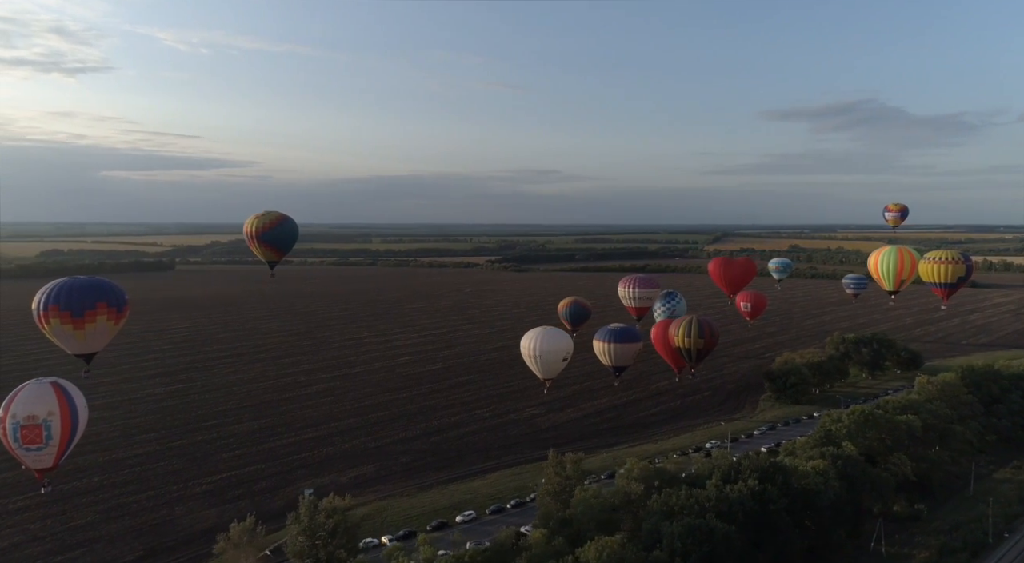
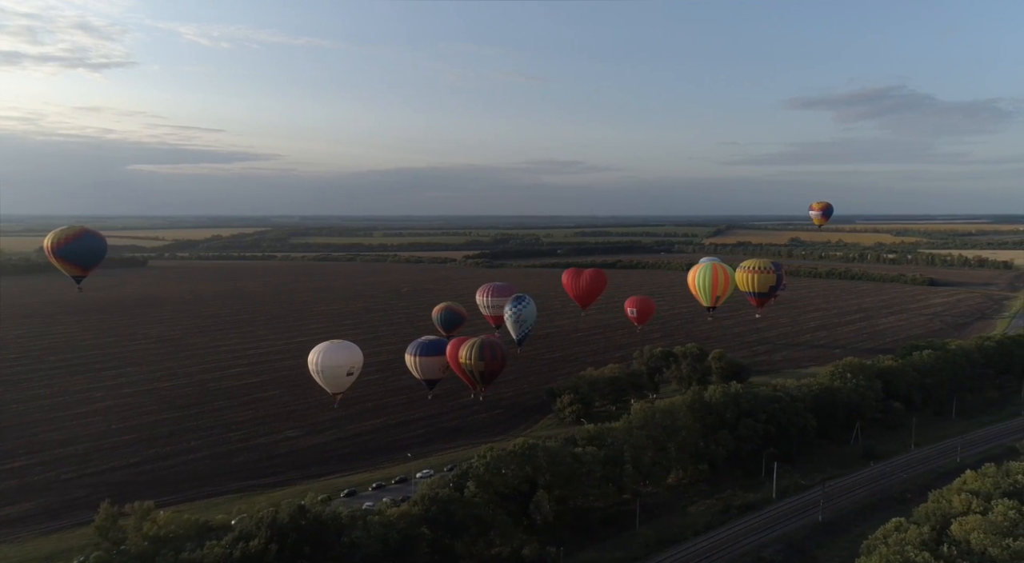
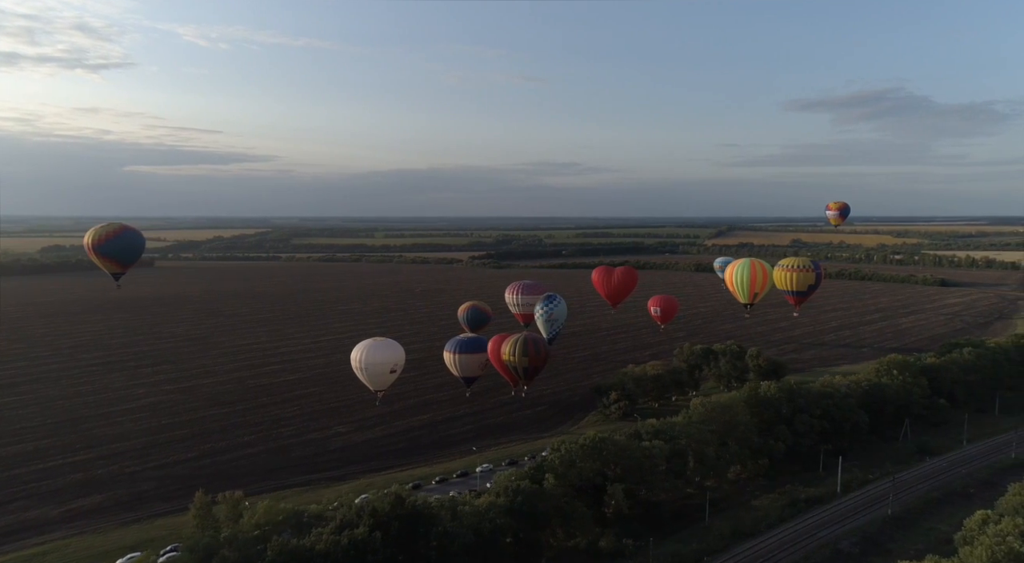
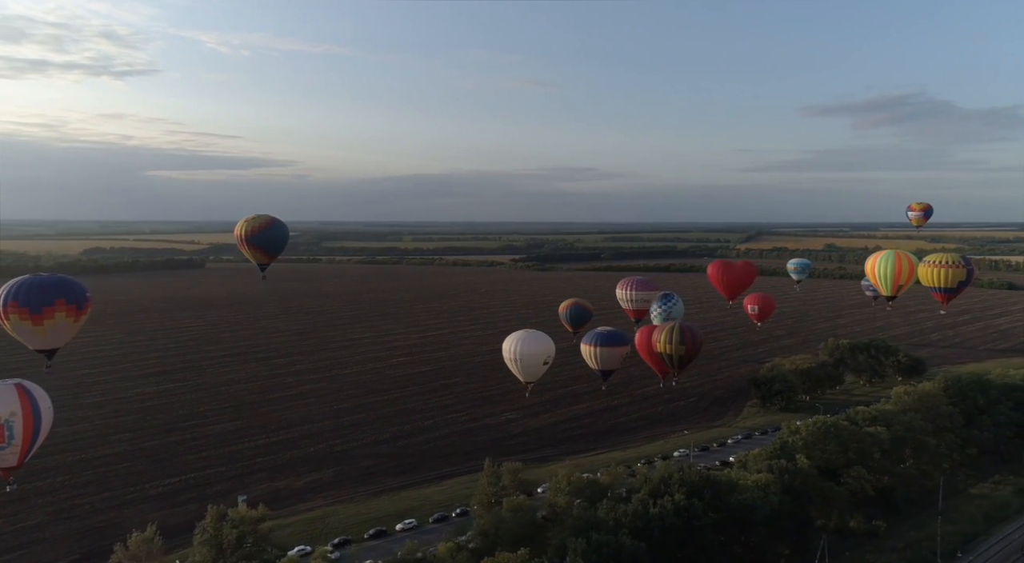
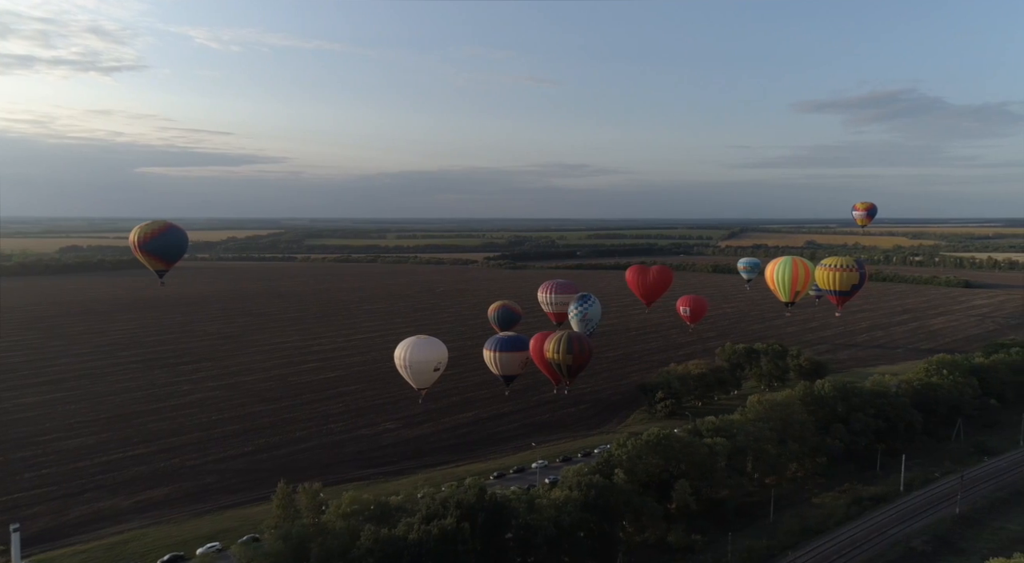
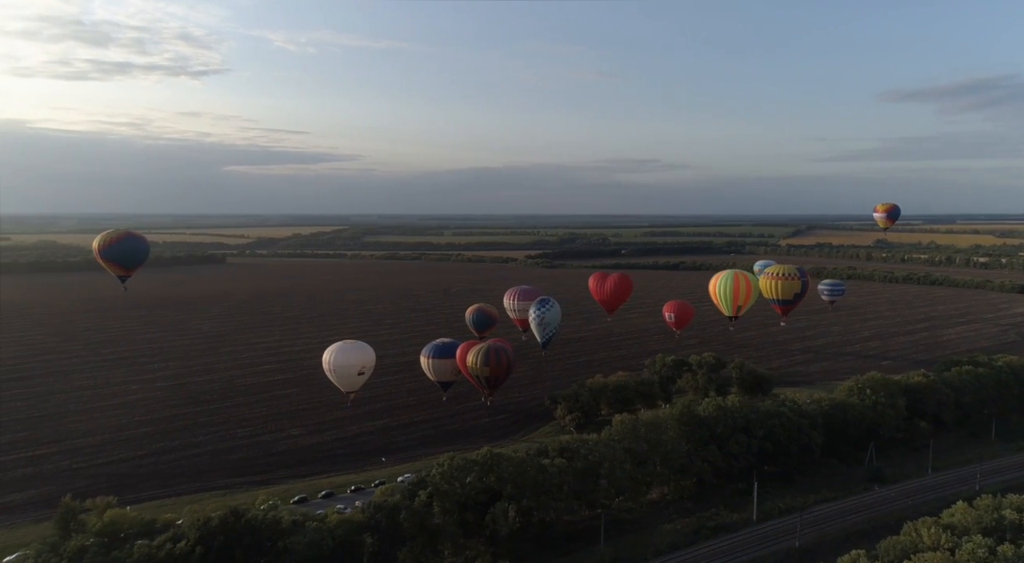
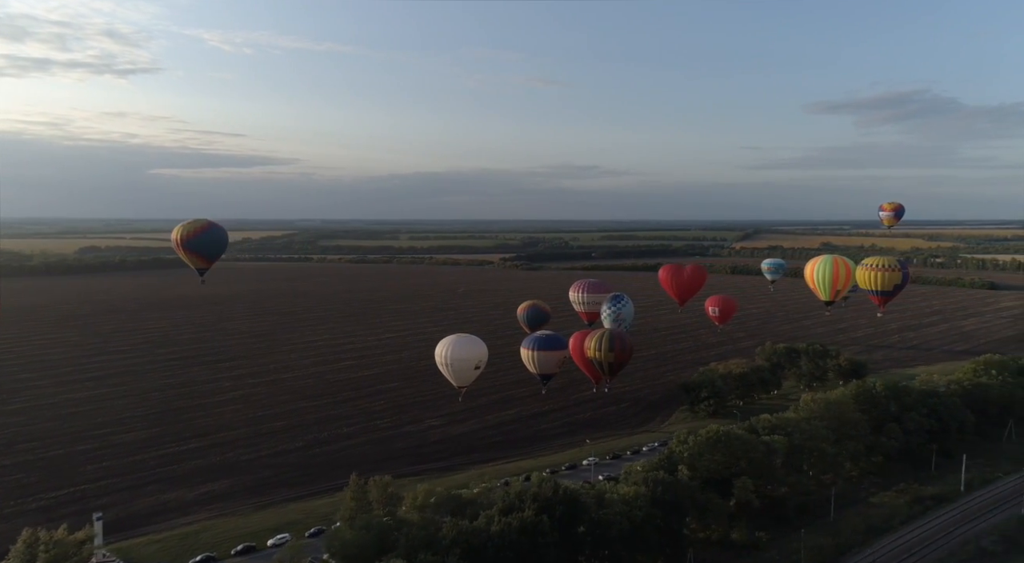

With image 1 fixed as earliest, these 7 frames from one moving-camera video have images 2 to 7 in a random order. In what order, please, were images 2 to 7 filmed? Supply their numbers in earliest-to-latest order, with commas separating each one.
4, 7, 5, 3, 2, 6
